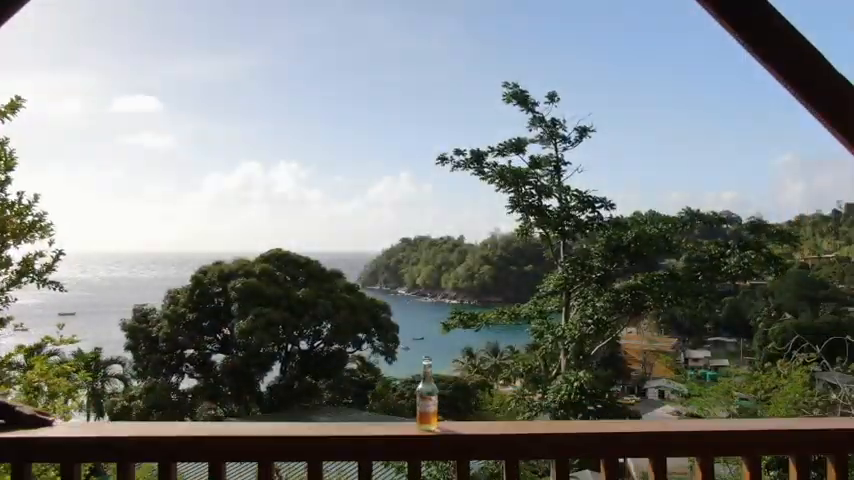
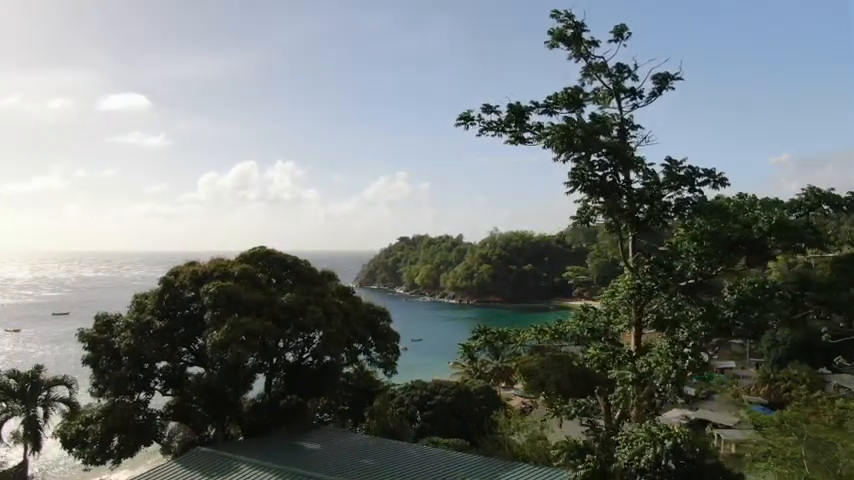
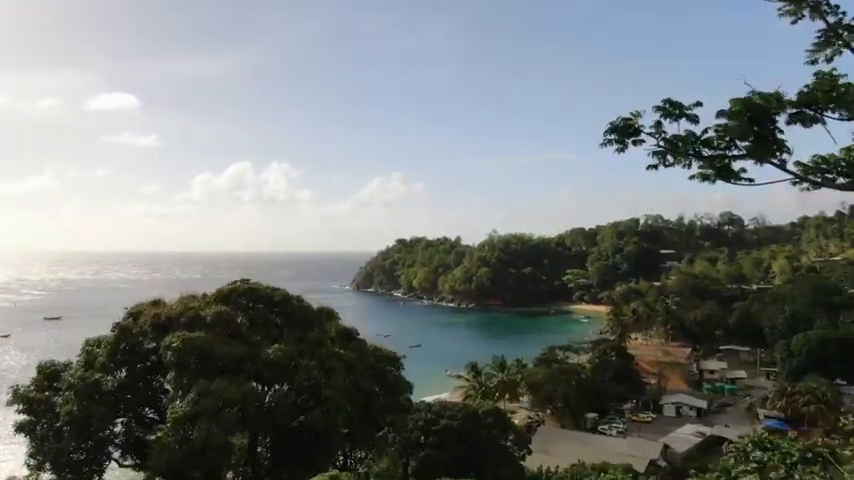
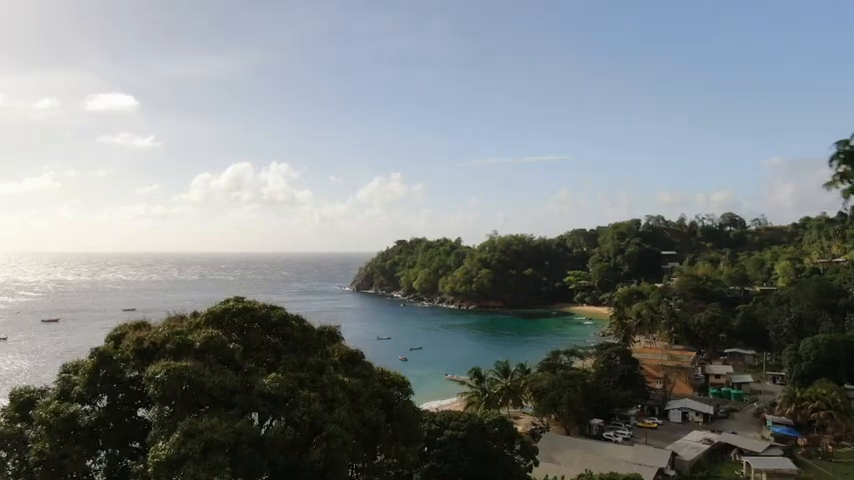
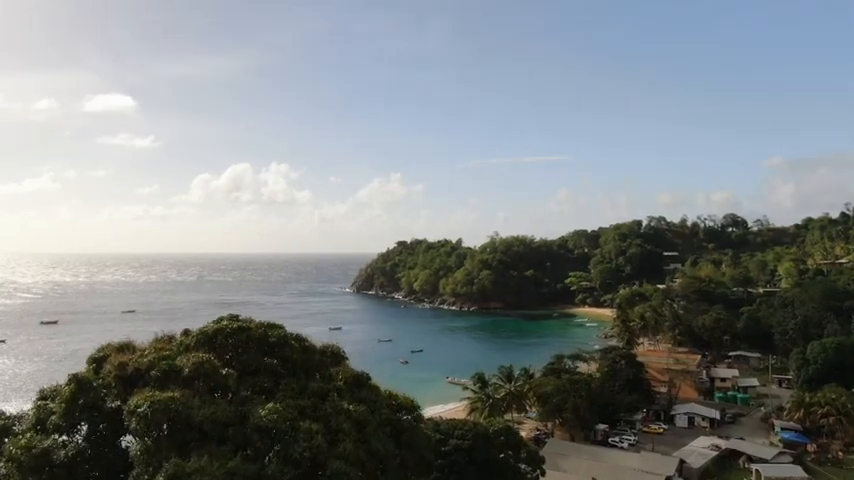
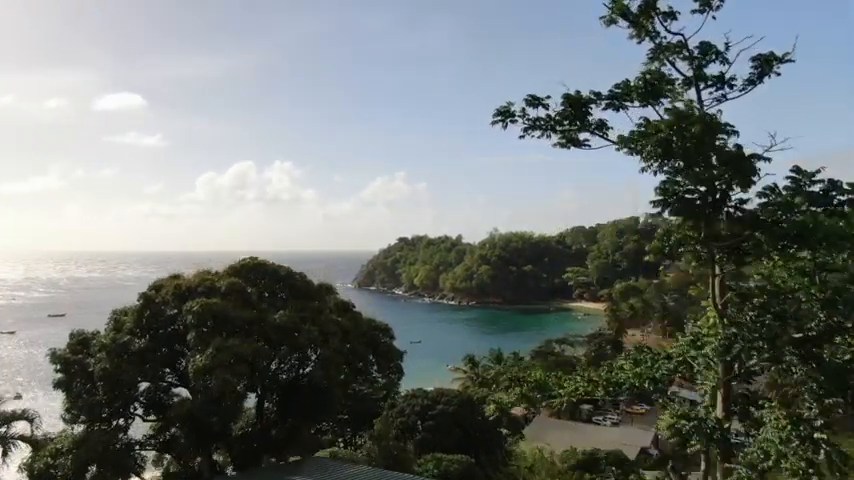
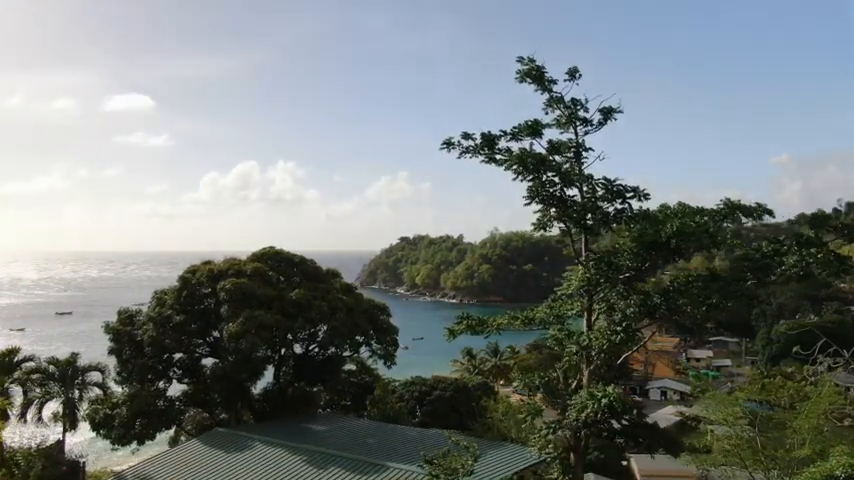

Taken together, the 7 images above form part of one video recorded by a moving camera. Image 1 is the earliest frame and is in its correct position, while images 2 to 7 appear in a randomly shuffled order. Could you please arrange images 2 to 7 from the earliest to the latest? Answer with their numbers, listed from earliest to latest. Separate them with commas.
7, 2, 6, 3, 4, 5
